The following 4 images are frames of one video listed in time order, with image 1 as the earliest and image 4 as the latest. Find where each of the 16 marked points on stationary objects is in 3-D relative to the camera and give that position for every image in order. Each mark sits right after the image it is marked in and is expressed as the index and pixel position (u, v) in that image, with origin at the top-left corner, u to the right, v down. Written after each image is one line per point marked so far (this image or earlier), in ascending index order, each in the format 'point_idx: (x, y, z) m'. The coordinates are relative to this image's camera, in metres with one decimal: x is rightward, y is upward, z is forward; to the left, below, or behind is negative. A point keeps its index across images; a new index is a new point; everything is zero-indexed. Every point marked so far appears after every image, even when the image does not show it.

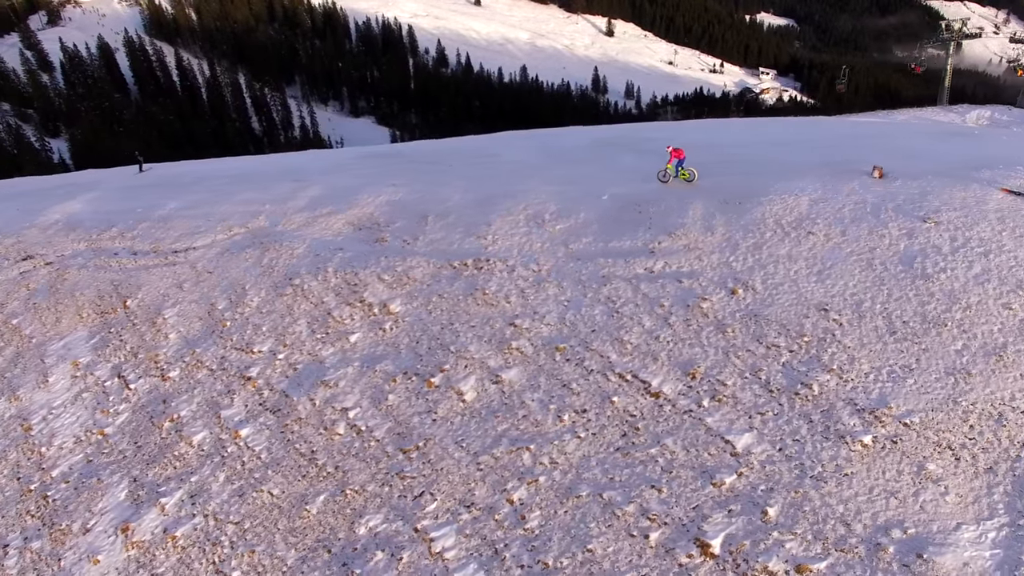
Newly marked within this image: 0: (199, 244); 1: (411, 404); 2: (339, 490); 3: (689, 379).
0: (-7.2, +1.0, +16.8) m
1: (-1.6, -1.9, +11.9) m
2: (-2.7, -3.1, +11.2) m
3: (+2.6, -1.4, +10.8) m
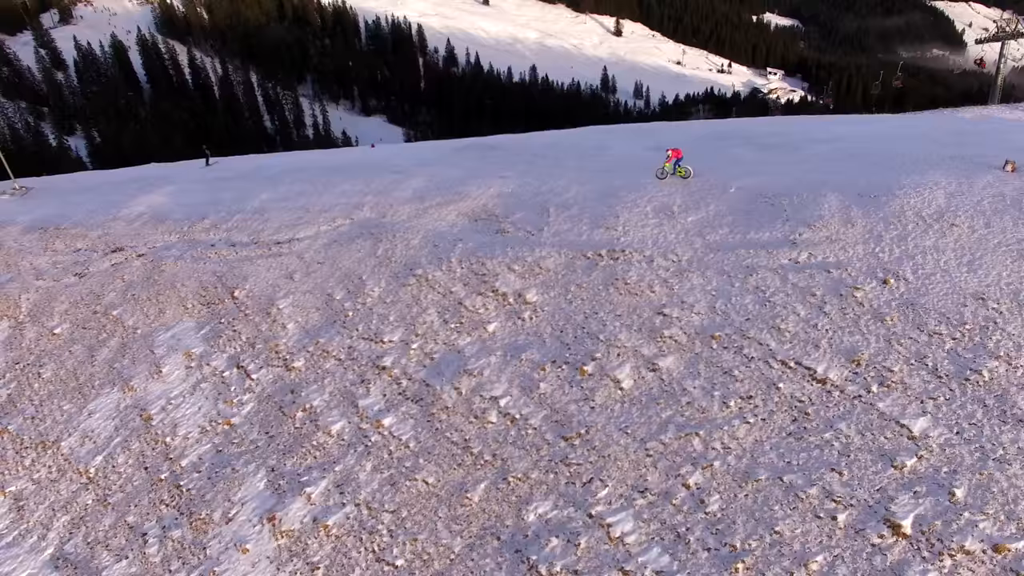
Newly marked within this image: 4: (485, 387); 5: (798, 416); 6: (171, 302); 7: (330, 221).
0: (-4.8, +1.2, +16.8) m
1: (+0.9, -1.7, +12.0) m
2: (-0.1, -3.0, +11.3) m
3: (+5.2, -1.2, +11.0) m
4: (-0.5, -1.7, +12.5) m
5: (+4.2, -1.9, +10.8) m
6: (-7.9, -0.3, +16.9) m
7: (-4.2, +1.6, +16.9) m
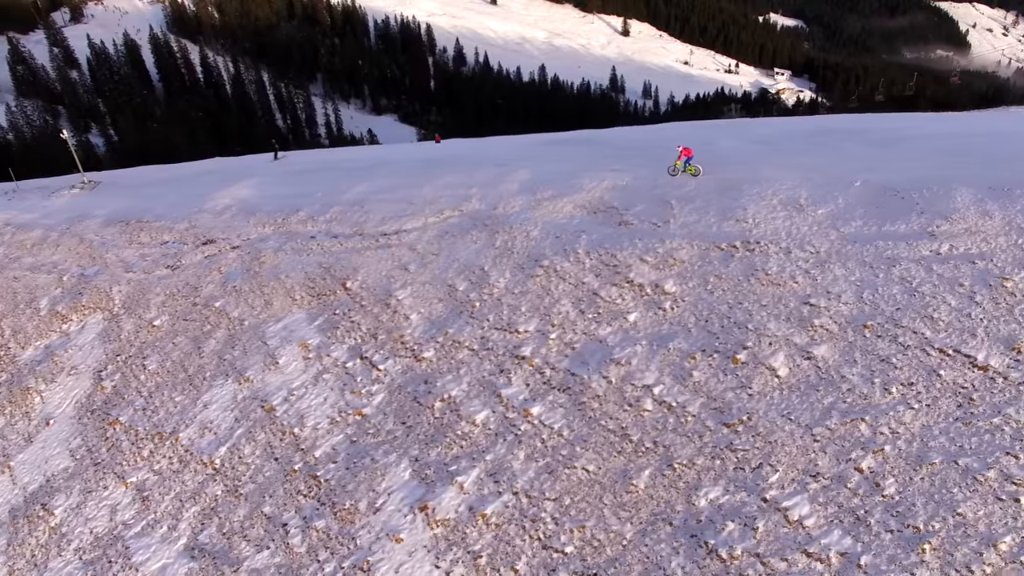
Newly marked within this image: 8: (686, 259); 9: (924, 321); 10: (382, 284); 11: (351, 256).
0: (-2.3, +1.4, +16.8) m
1: (+3.5, -1.5, +12.2) m
2: (+2.5, -2.8, +11.5) m
3: (+7.8, -1.0, +11.3) m
4: (+2.1, -1.5, +12.6) m
5: (+6.8, -1.7, +11.0) m
6: (-5.4, -0.1, +16.8) m
7: (-1.7, +1.7, +16.9) m
8: (+3.3, +0.5, +14.0) m
9: (+6.7, -0.5, +12.0) m
10: (-2.8, +0.1, +15.9) m
11: (-3.7, +0.7, +16.8) m
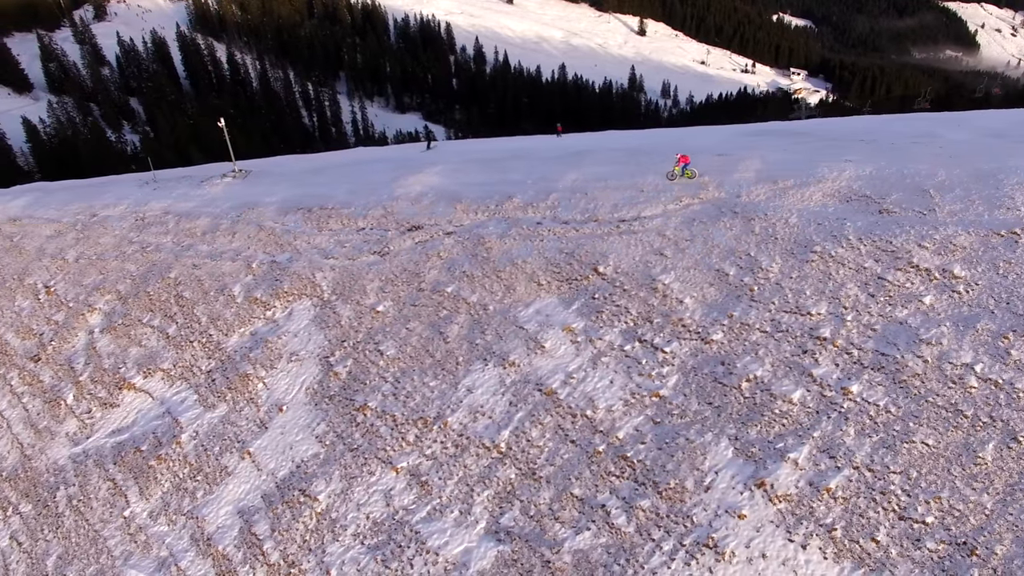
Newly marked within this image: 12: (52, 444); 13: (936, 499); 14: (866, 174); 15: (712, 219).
0: (+3.2, +1.7, +17.1) m
1: (+9.2, -1.2, +12.7) m
2: (+8.3, -2.5, +12.0) m
3: (+13.6, -0.7, +12.1) m
4: (+7.8, -1.2, +13.1) m
5: (+12.7, -1.4, +11.8) m
6: (+0.1, +0.2, +16.9) m
7: (+3.8, +2.1, +17.2) m
8: (+9.0, +0.9, +14.5) m
9: (+12.5, -0.2, +12.7) m
10: (+2.8, +0.4, +16.1) m
11: (+1.8, +1.1, +17.0) m
12: (-10.9, -3.6, +16.9) m
13: (+6.9, -3.4, +11.6) m
14: (+8.0, +2.6, +16.8) m
15: (+4.3, +1.5, +16.5) m
